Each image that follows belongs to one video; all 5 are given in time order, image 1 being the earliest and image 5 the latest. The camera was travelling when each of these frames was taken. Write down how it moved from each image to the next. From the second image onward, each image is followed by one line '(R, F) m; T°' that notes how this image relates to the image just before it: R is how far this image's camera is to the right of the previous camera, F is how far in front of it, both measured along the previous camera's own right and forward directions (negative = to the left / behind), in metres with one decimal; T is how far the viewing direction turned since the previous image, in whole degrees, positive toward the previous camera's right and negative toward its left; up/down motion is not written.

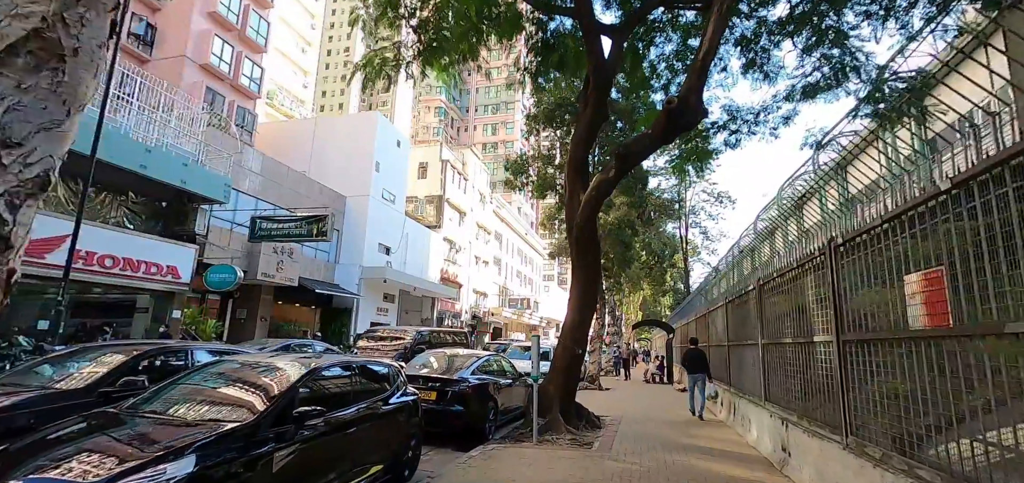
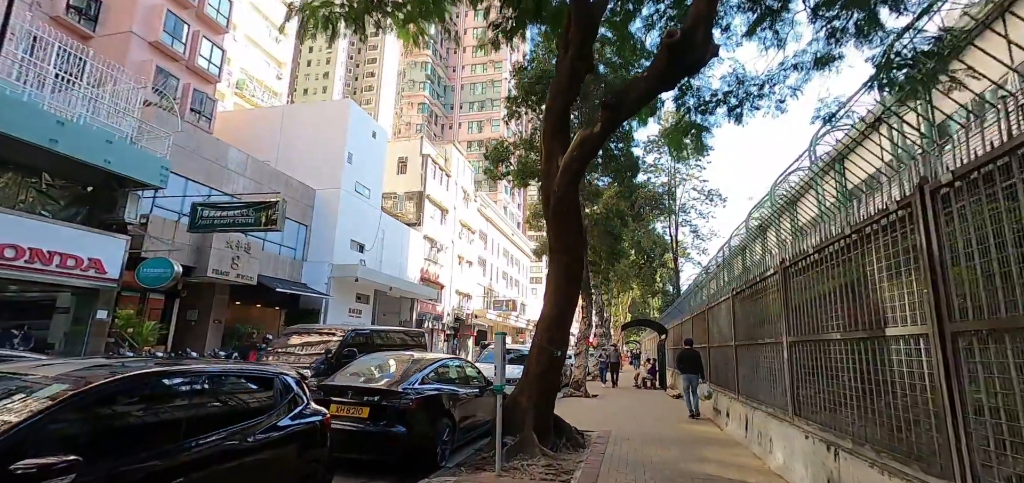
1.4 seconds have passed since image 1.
(+0.4, +1.6) m; +1°
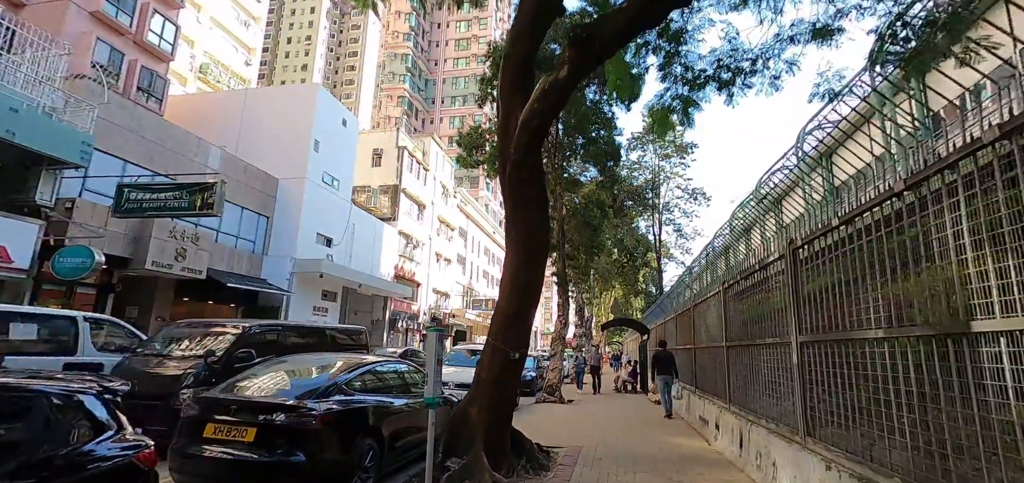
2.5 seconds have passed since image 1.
(+0.4, +1.3) m; +2°
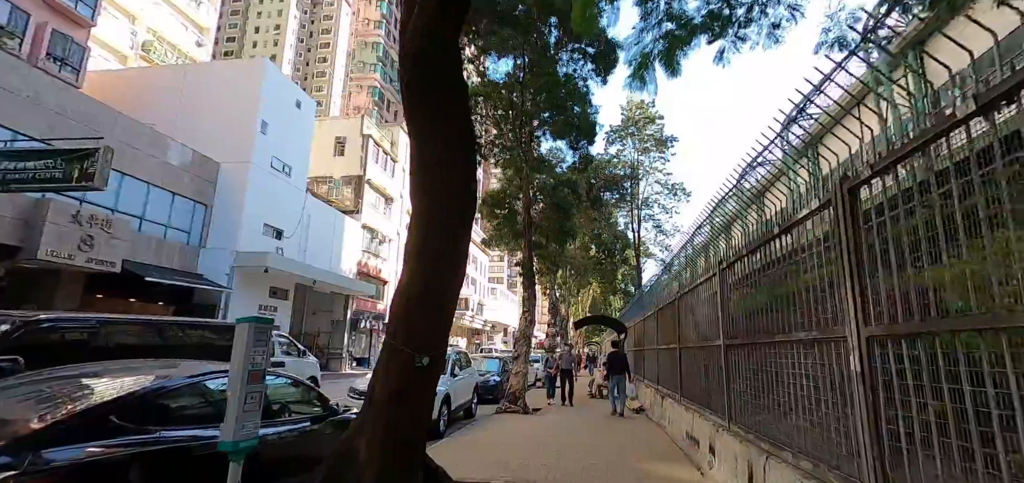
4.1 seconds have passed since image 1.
(+0.6, +1.9) m; +2°
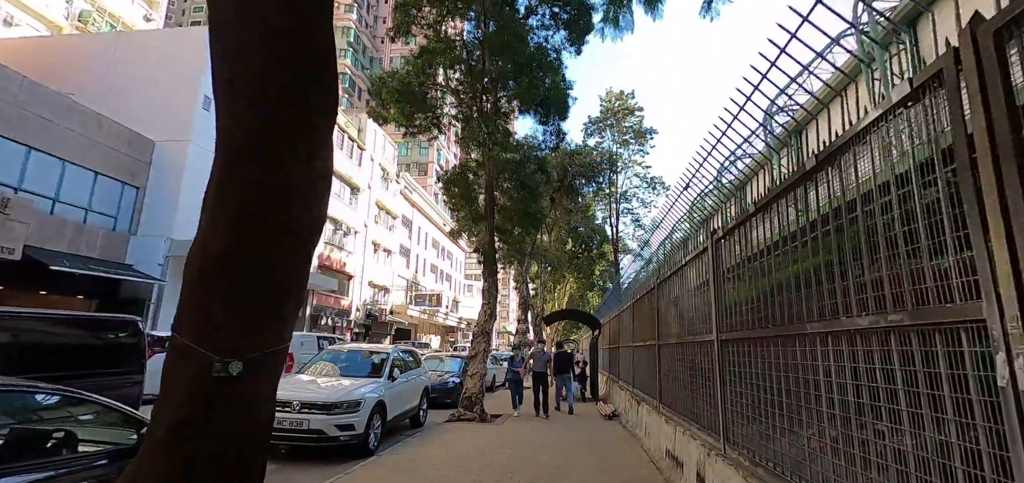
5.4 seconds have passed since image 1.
(+0.5, +1.5) m; +2°
